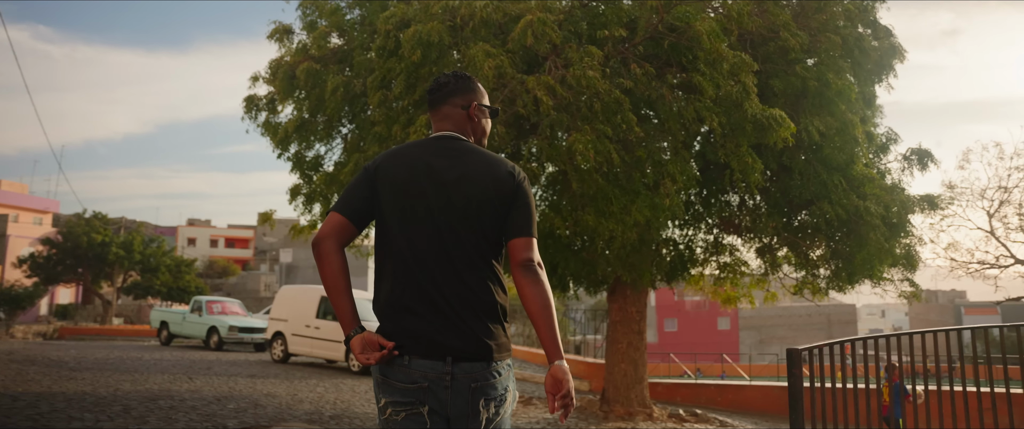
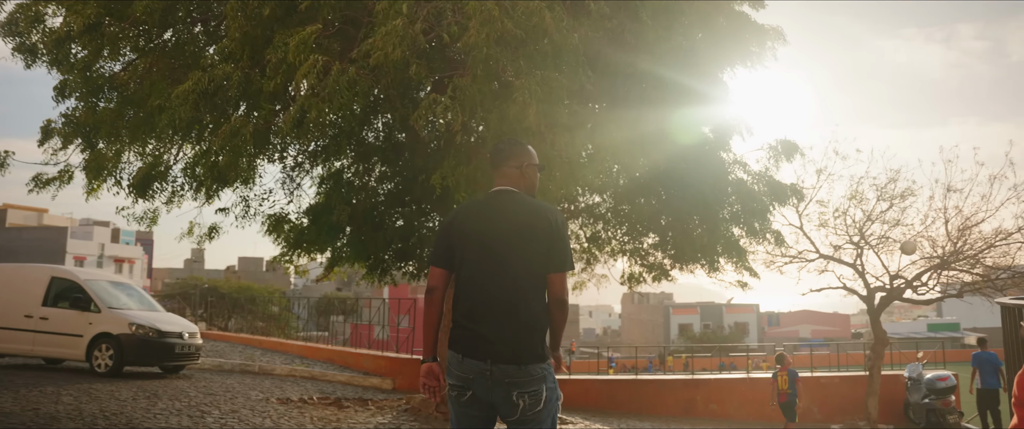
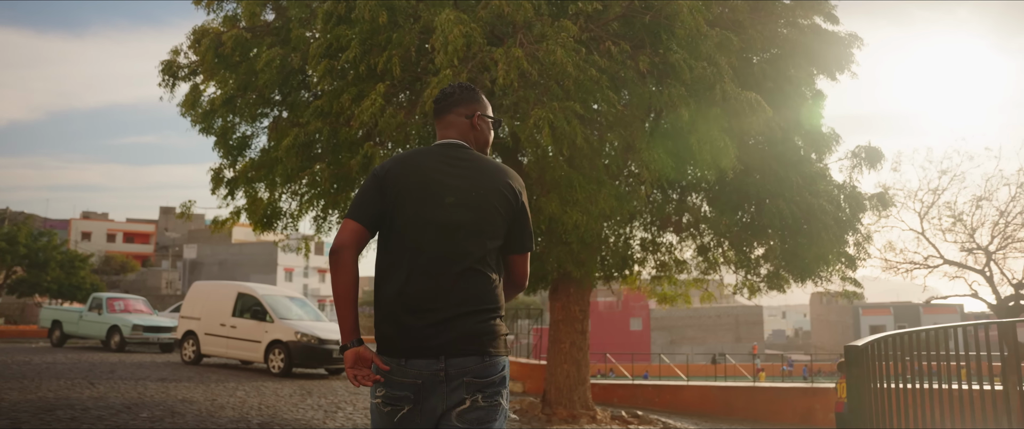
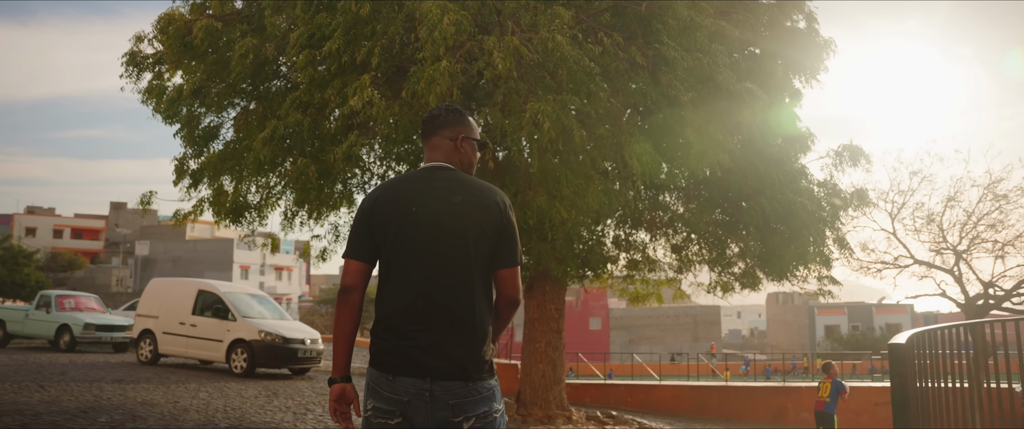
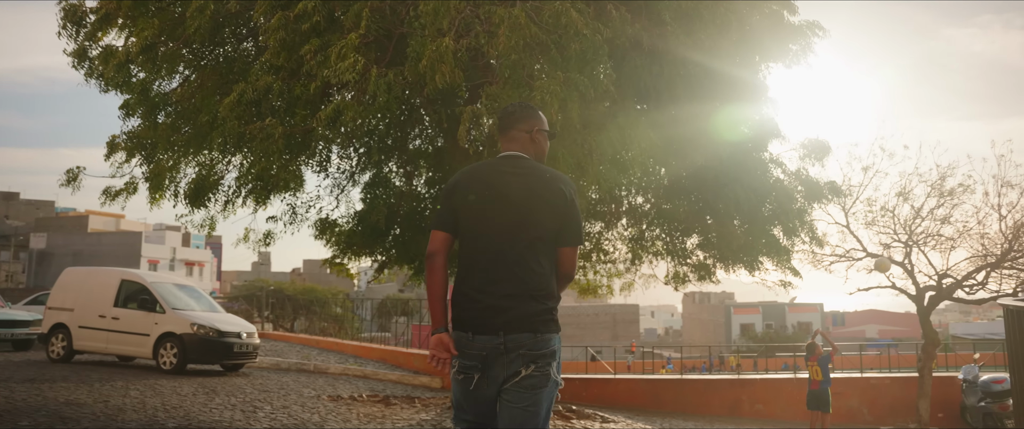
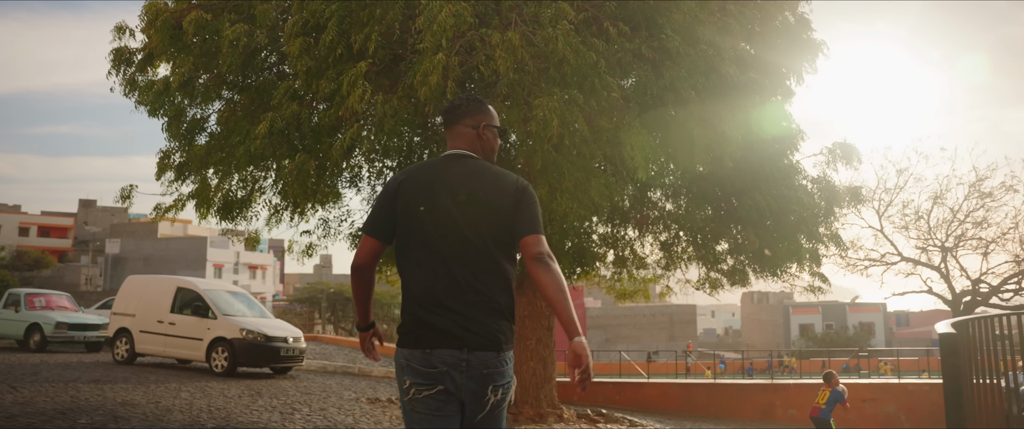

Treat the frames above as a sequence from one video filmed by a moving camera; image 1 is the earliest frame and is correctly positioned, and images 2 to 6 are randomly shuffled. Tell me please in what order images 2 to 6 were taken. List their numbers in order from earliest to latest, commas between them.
3, 4, 6, 5, 2
